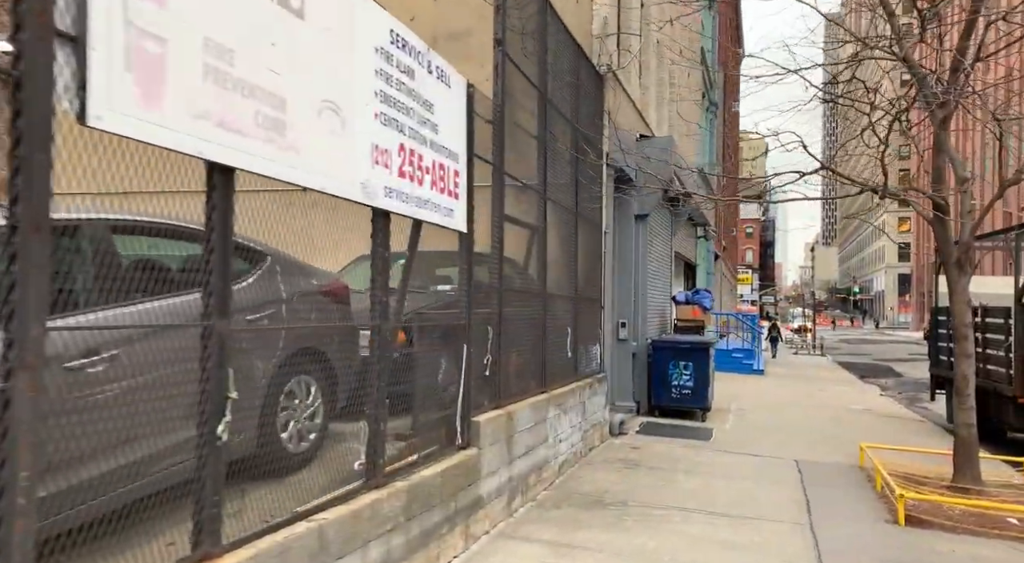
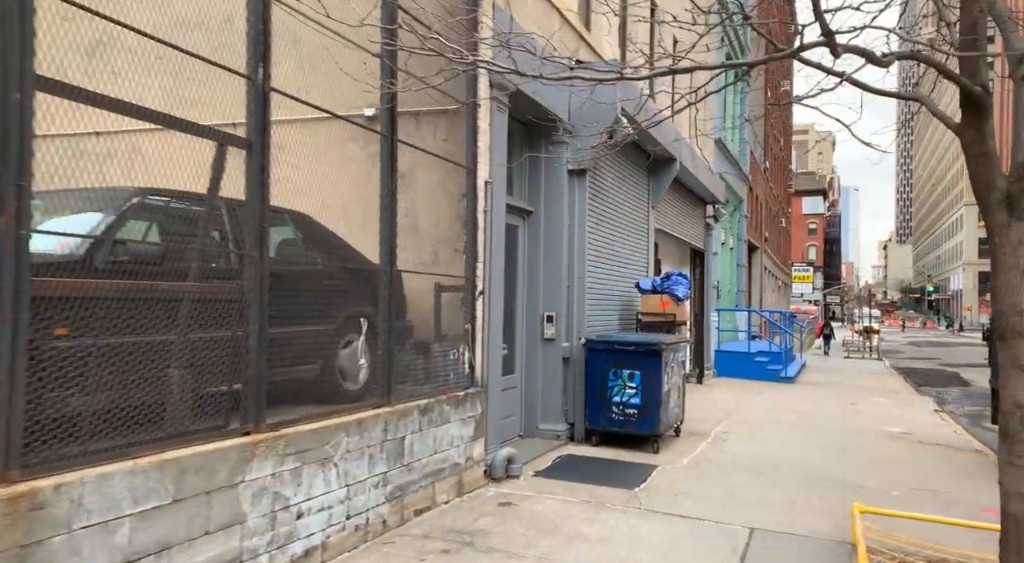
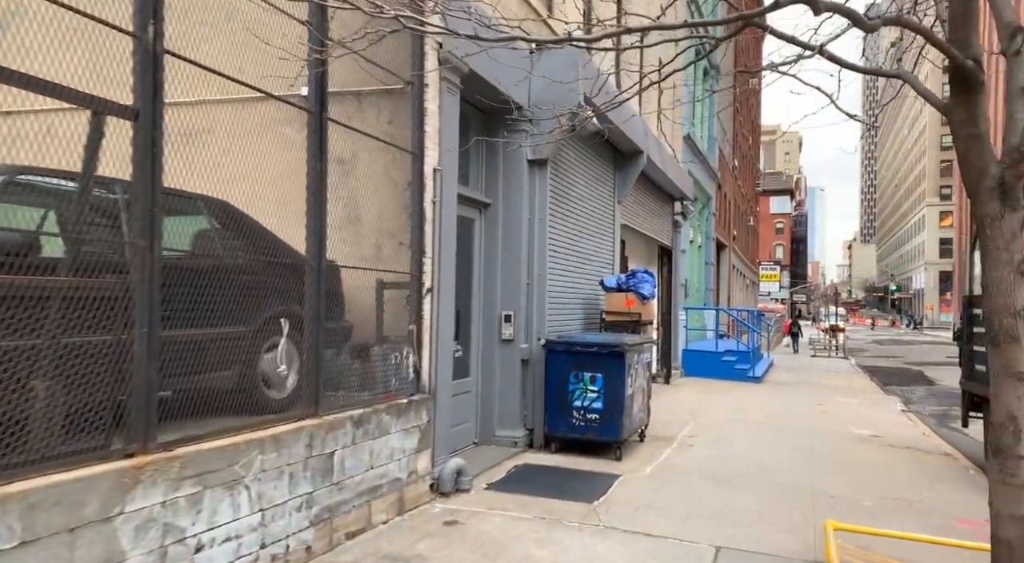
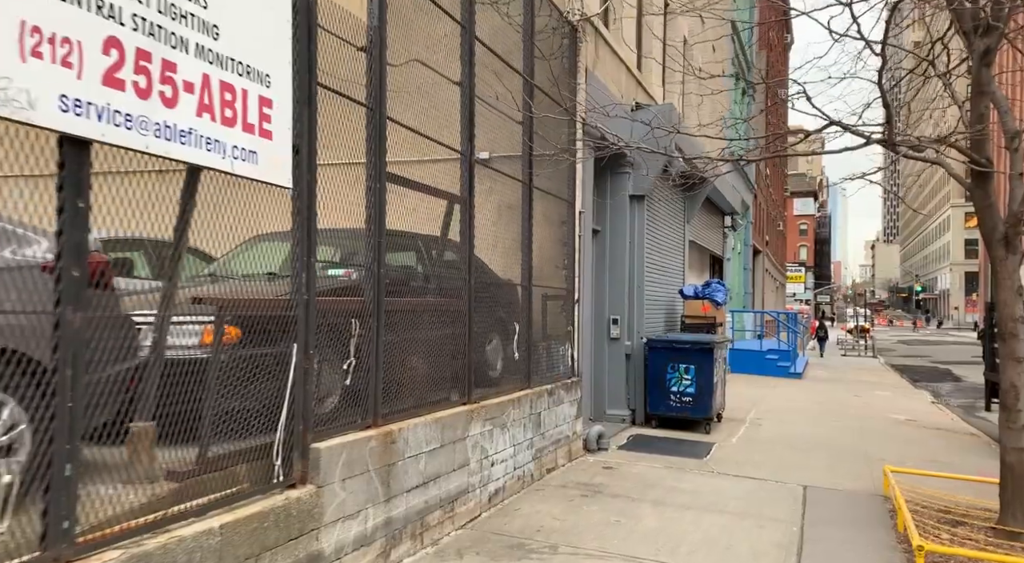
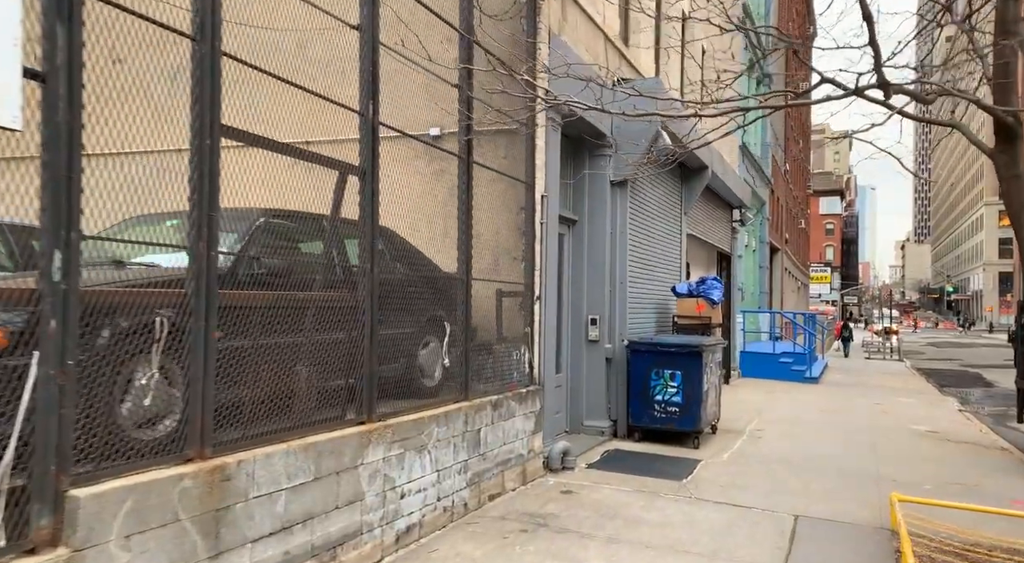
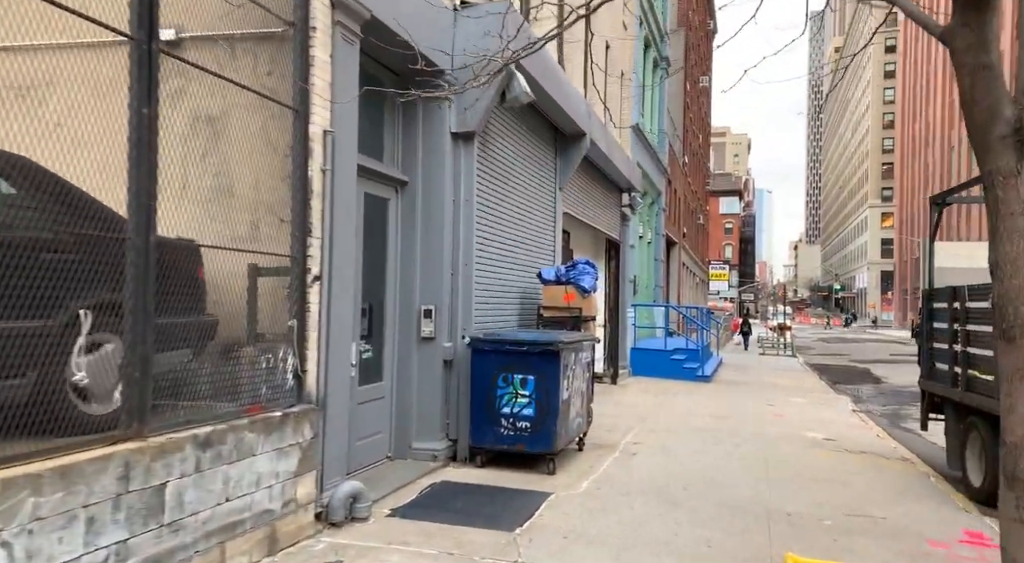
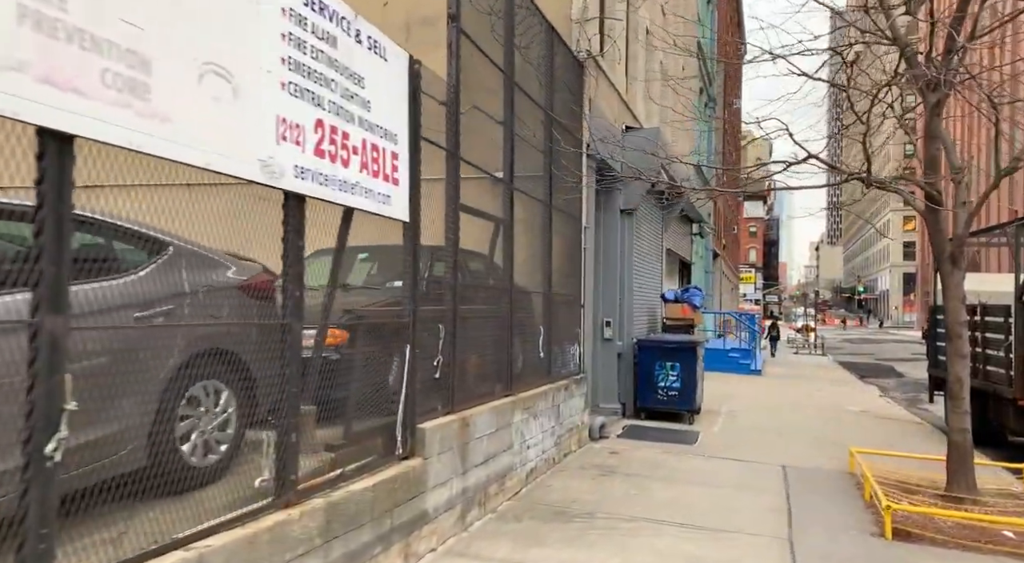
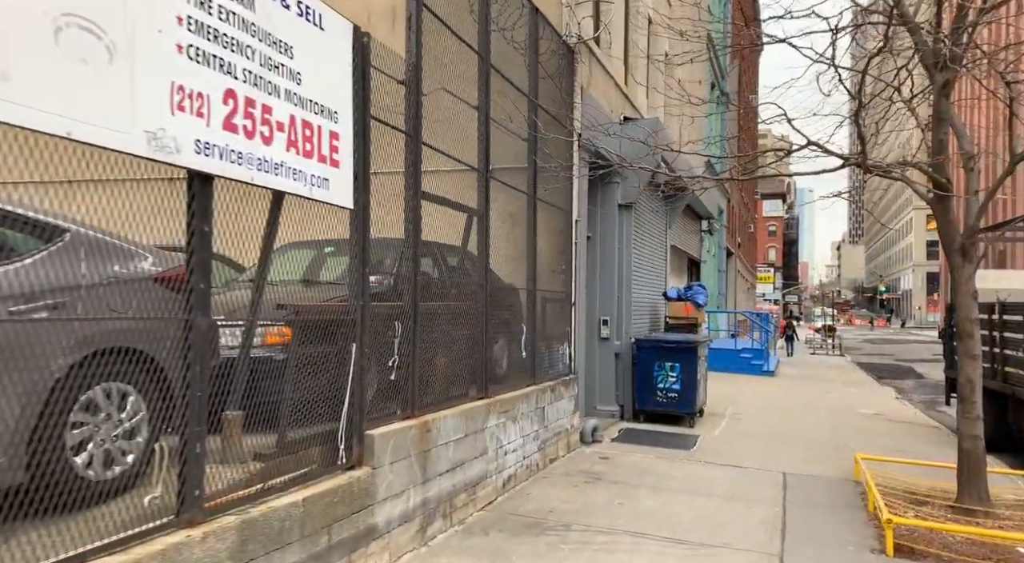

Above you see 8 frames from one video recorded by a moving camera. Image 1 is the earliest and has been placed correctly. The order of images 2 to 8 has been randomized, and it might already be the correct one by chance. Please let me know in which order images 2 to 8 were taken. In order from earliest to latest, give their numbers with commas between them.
7, 8, 4, 5, 2, 3, 6
